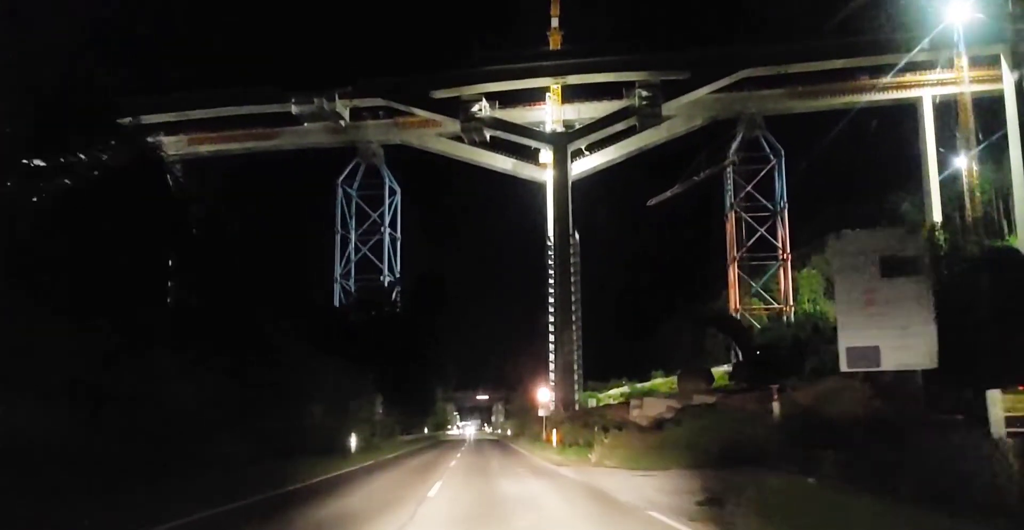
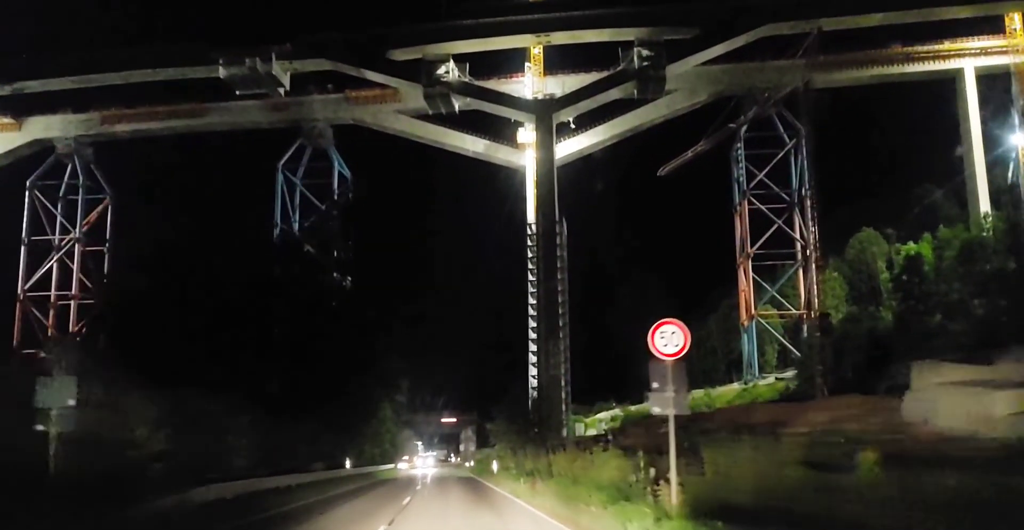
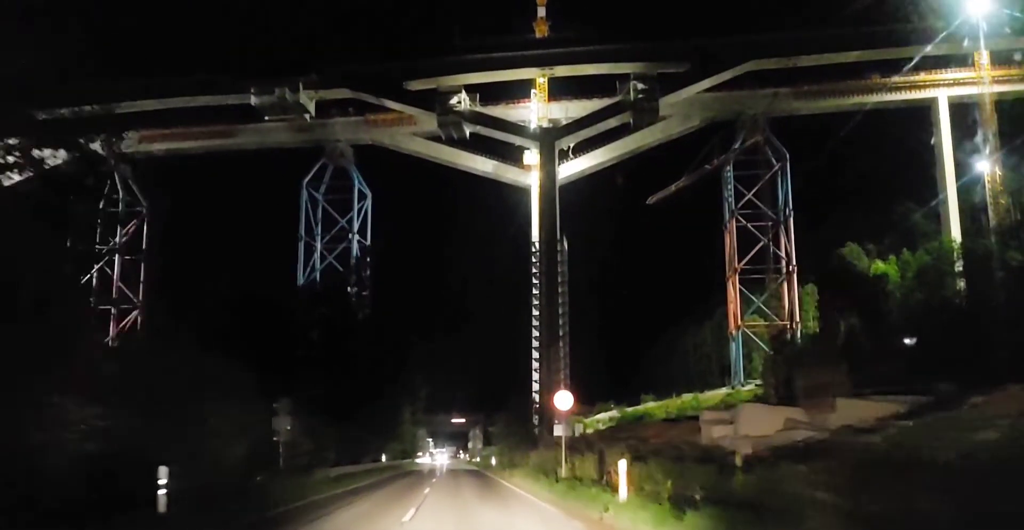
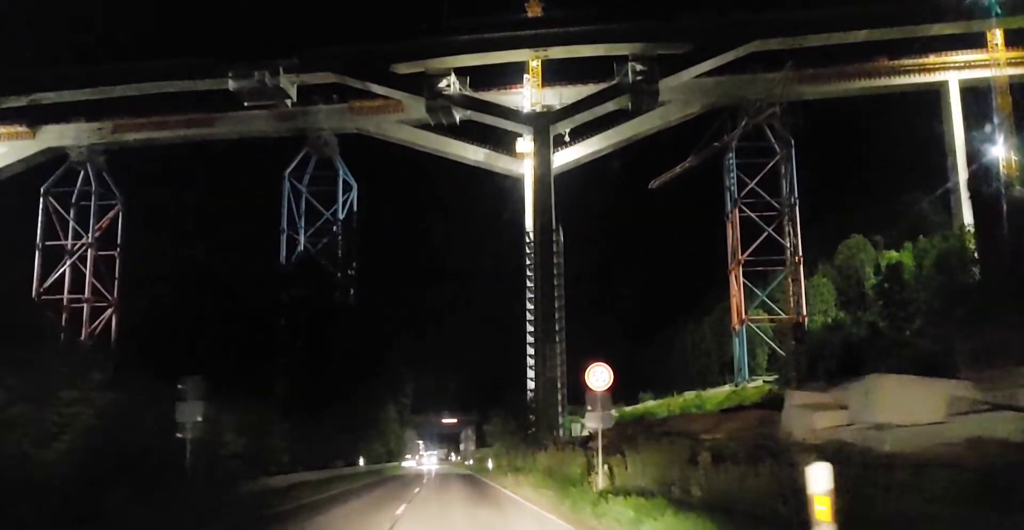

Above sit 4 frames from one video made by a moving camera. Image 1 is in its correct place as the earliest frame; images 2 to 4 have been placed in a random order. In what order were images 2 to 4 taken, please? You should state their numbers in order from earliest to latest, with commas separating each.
3, 4, 2
